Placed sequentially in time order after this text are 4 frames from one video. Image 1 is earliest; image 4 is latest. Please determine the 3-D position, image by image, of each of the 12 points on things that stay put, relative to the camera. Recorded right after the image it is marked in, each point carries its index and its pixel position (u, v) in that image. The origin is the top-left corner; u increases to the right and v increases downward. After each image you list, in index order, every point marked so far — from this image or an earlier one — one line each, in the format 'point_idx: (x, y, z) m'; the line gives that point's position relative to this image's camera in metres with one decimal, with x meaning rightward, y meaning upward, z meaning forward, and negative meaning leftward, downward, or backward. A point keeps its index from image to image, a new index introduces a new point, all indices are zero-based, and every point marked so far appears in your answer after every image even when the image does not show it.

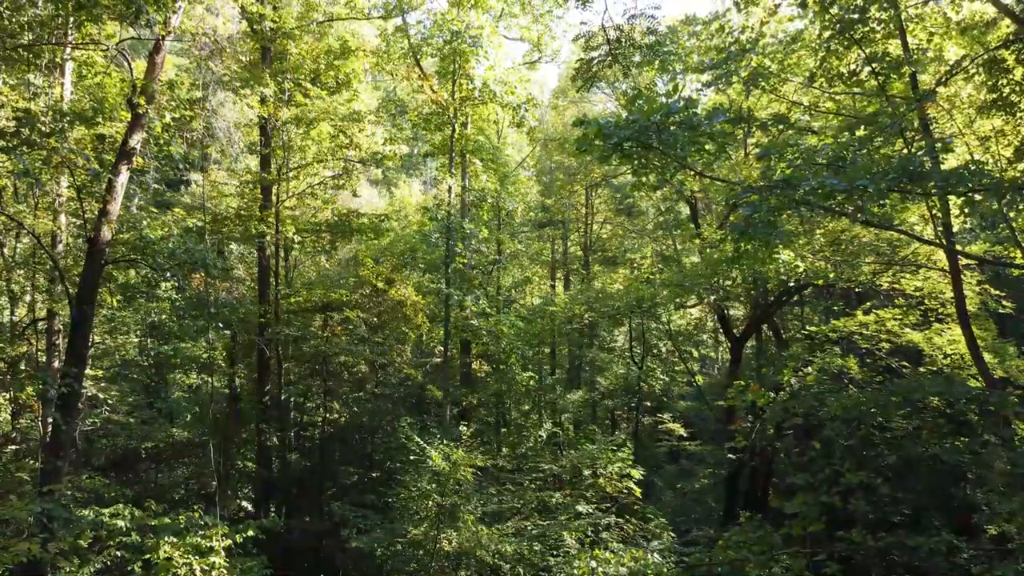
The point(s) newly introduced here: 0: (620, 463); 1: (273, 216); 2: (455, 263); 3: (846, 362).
0: (+1.7, -2.7, +8.2) m
1: (-4.0, +1.2, +9.0) m
2: (-1.2, +0.5, +11.2) m
3: (+4.6, -1.0, +7.1) m
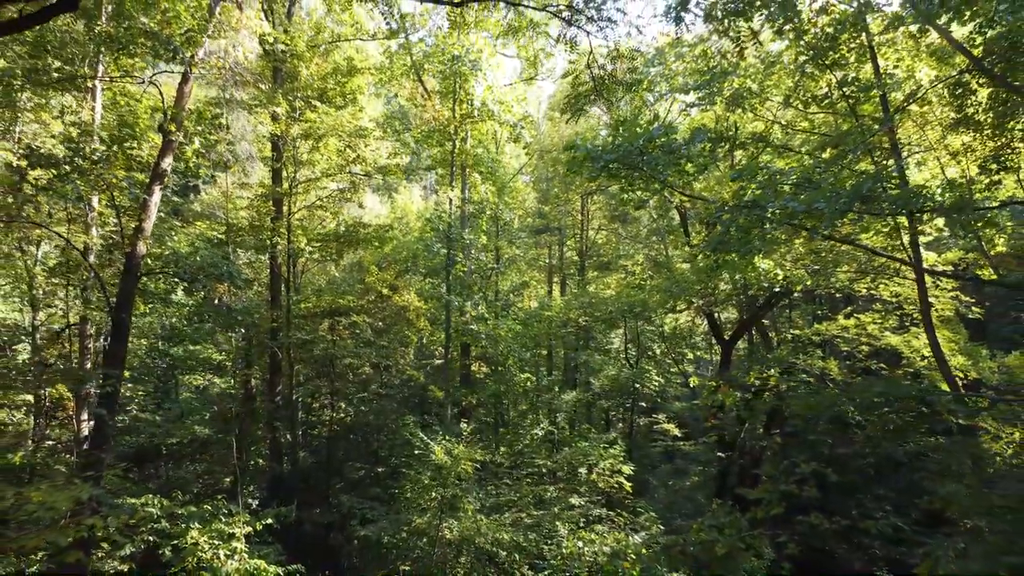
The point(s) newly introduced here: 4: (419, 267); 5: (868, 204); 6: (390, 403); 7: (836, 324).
0: (+1.7, -2.8, +8.7) m
1: (-4.1, +1.1, +9.4) m
2: (-1.3, +0.4, +11.7) m
3: (+4.6, -1.1, +7.6) m
4: (-2.3, +0.5, +12.6) m
5: (+3.3, +0.8, +4.9) m
6: (-2.6, -2.5, +11.3) m
7: (+6.2, -0.7, +9.8) m
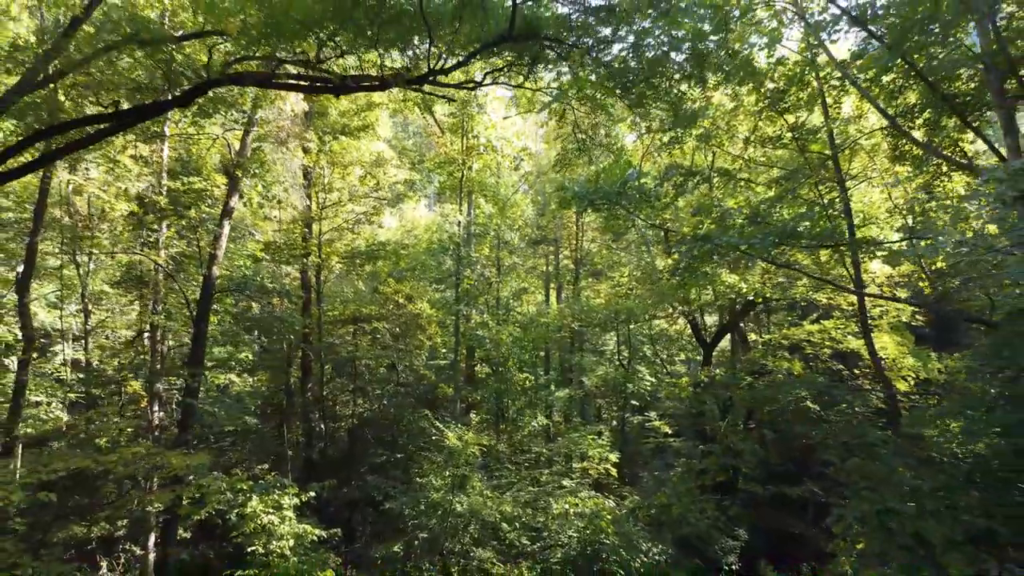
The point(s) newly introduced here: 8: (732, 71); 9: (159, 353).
0: (+1.7, -3.0, +9.8) m
1: (-4.1, +0.9, +10.6) m
2: (-1.3, +0.2, +12.9) m
3: (+4.6, -1.3, +8.8) m
4: (-2.3, +0.3, +13.8) m
5: (+3.3, +0.6, +6.1) m
6: (-2.6, -2.7, +12.5) m
7: (+6.2, -0.9, +11.0) m
8: (+3.0, +2.9, +7.0) m
9: (-6.1, -1.1, +9.0) m
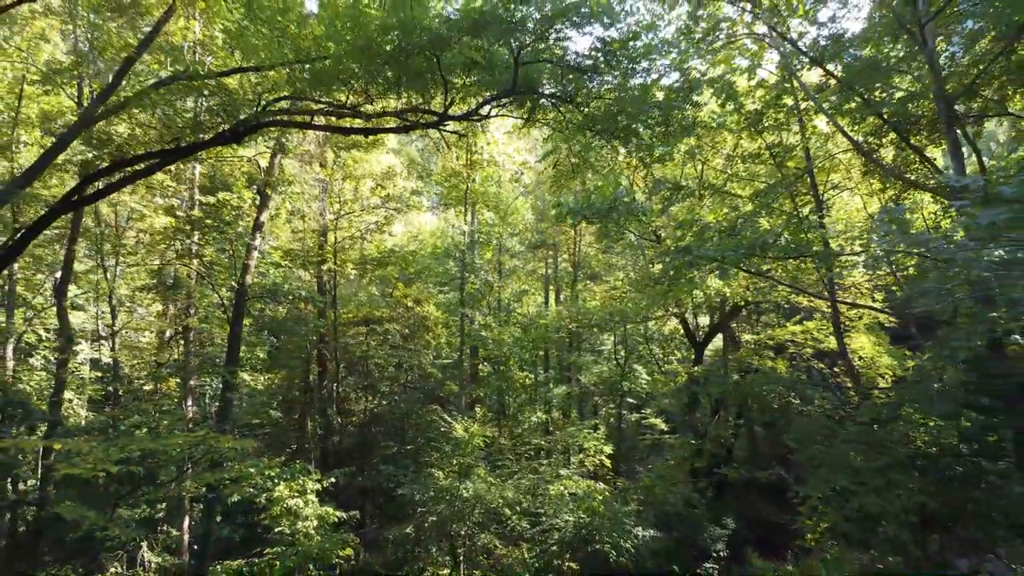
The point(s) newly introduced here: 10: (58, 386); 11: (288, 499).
0: (+1.7, -3.1, +10.6) m
1: (-4.1, +0.8, +11.3) m
2: (-1.2, +0.1, +13.6) m
3: (+4.6, -1.4, +9.5) m
4: (-2.2, +0.3, +14.5) m
5: (+3.3, +0.5, +6.8) m
6: (-2.6, -2.7, +13.2) m
7: (+6.2, -1.0, +11.7) m
8: (+3.0, +2.8, +7.7) m
9: (-6.0, -1.2, +9.7) m
10: (-8.2, -1.8, +9.4) m
11: (-3.1, -2.9, +7.2) m
